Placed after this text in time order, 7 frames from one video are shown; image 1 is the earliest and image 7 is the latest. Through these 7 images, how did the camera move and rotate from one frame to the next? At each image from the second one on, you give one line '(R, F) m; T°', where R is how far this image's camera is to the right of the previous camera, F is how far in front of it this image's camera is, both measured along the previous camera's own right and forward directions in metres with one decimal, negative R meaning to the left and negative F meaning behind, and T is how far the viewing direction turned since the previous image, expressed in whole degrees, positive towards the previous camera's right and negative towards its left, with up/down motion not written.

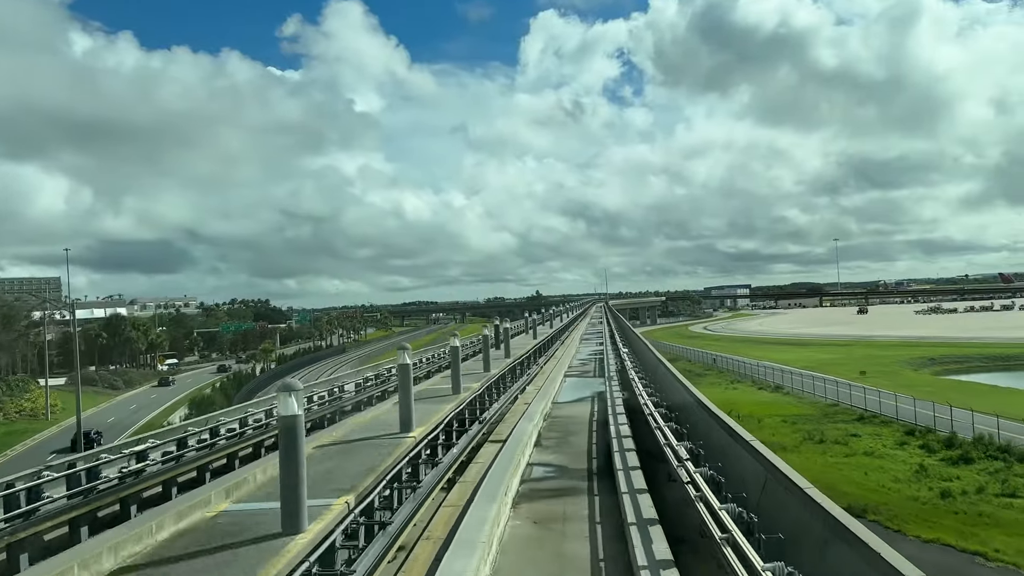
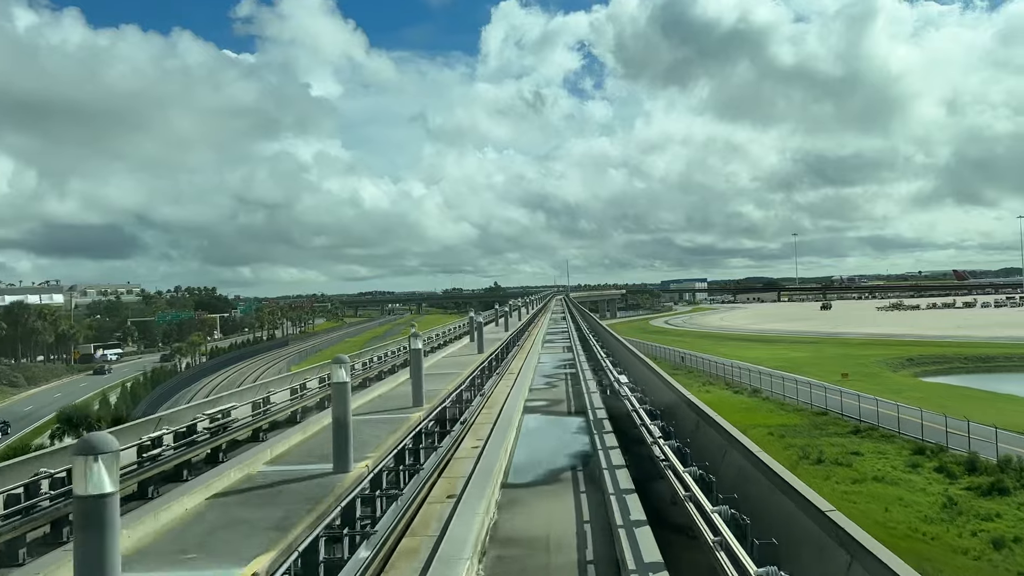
(+0.2, +3.0) m; +3°
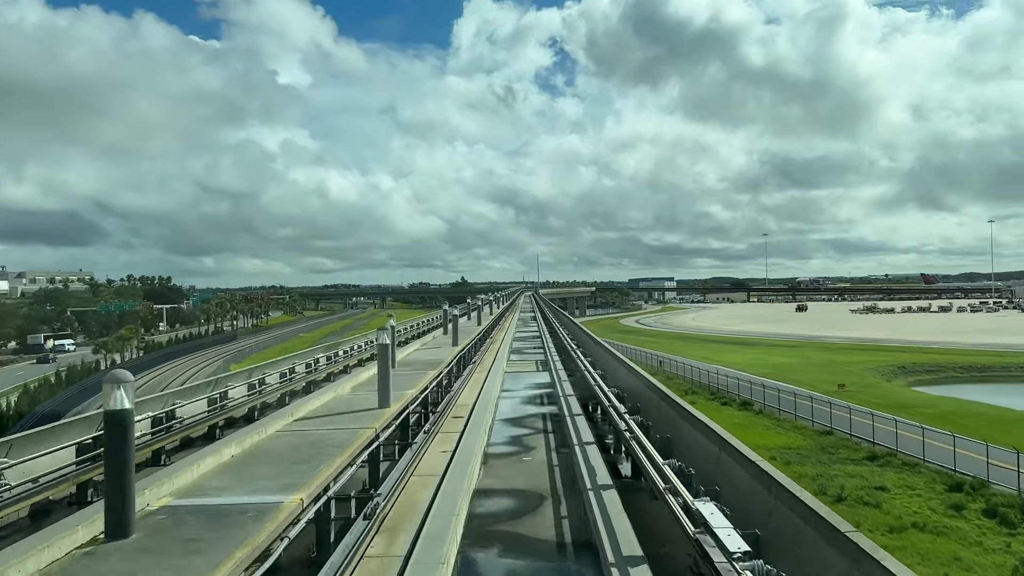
(+0.1, +3.0) m; +2°
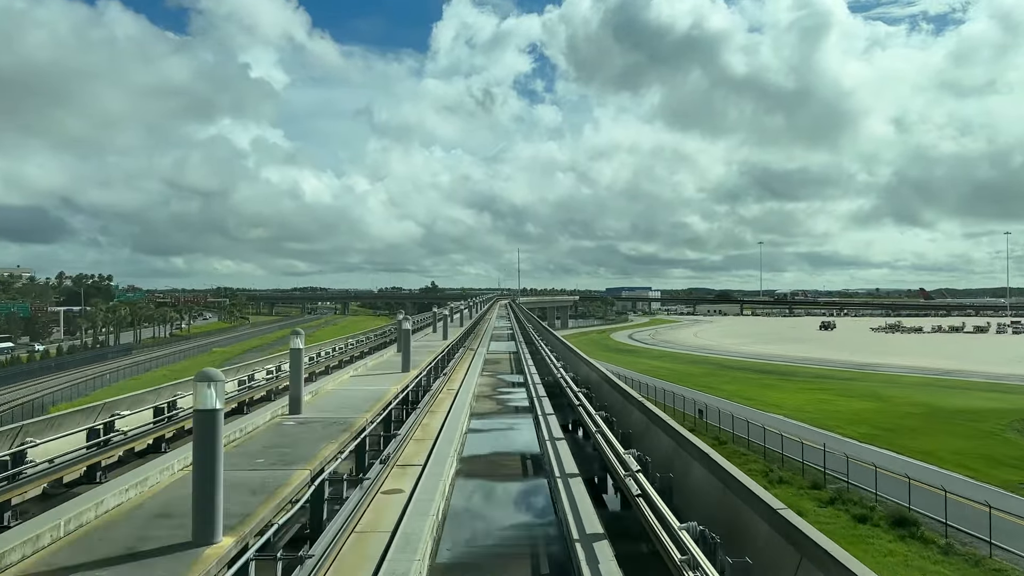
(+0.2, +10.5) m; +2°
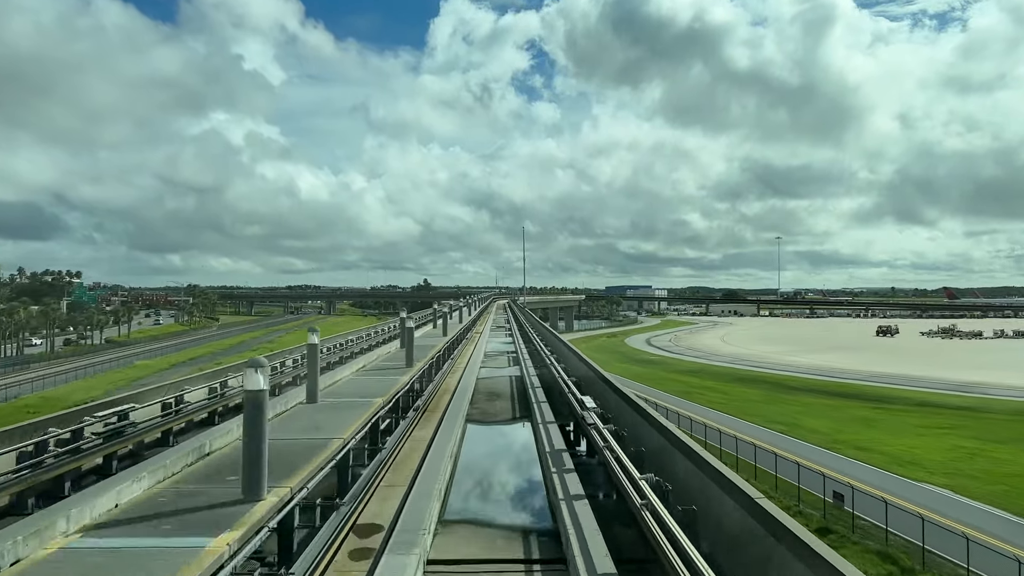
(-0.1, +8.5) m; 0°
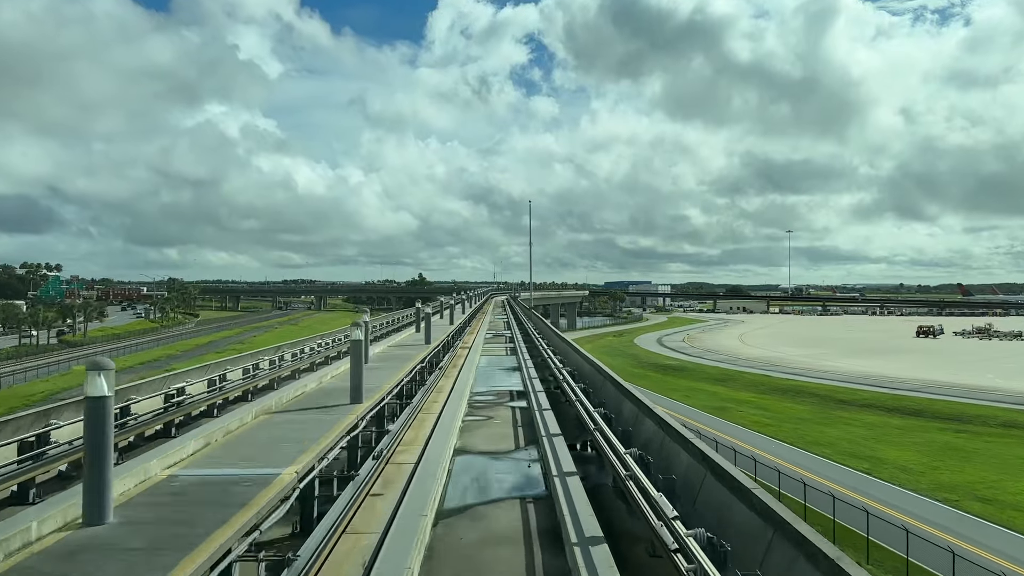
(-0.1, +4.7) m; 0°
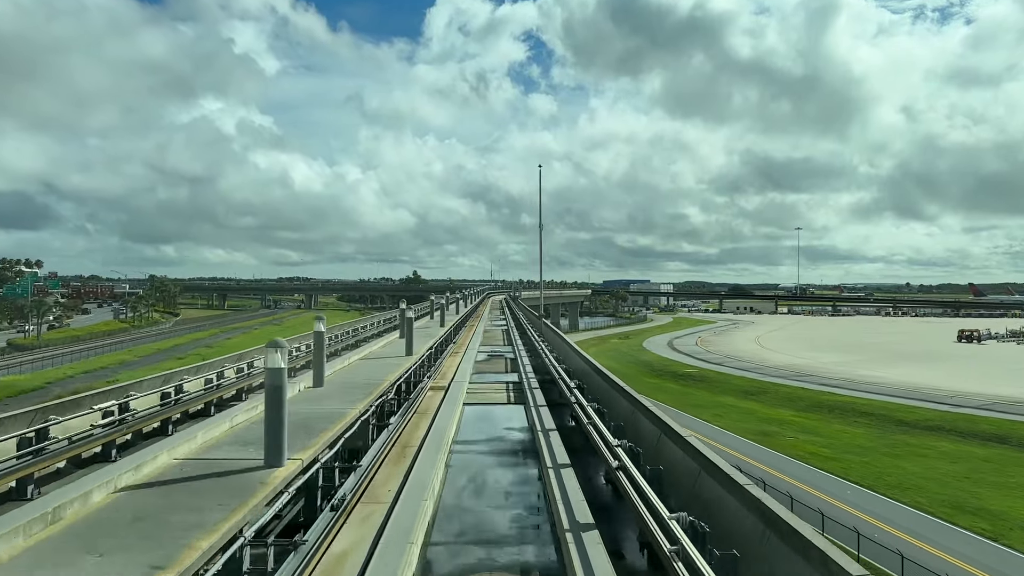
(-0.1, +3.9) m; 0°
